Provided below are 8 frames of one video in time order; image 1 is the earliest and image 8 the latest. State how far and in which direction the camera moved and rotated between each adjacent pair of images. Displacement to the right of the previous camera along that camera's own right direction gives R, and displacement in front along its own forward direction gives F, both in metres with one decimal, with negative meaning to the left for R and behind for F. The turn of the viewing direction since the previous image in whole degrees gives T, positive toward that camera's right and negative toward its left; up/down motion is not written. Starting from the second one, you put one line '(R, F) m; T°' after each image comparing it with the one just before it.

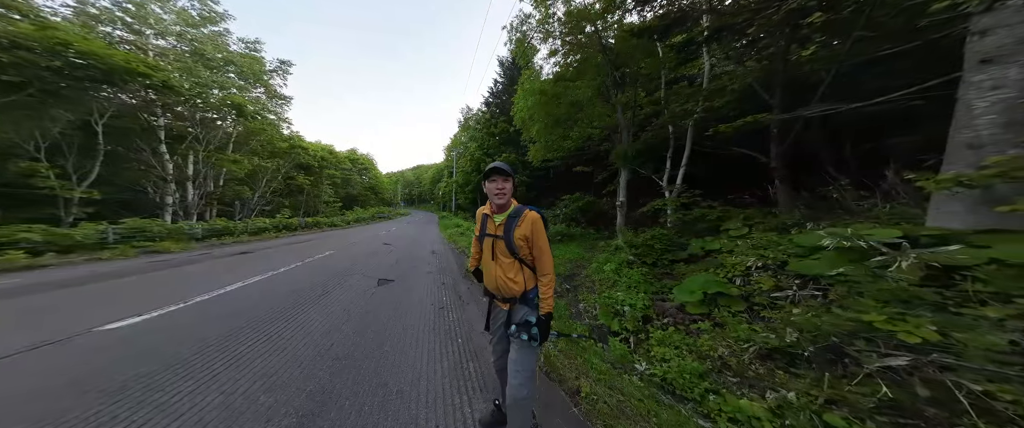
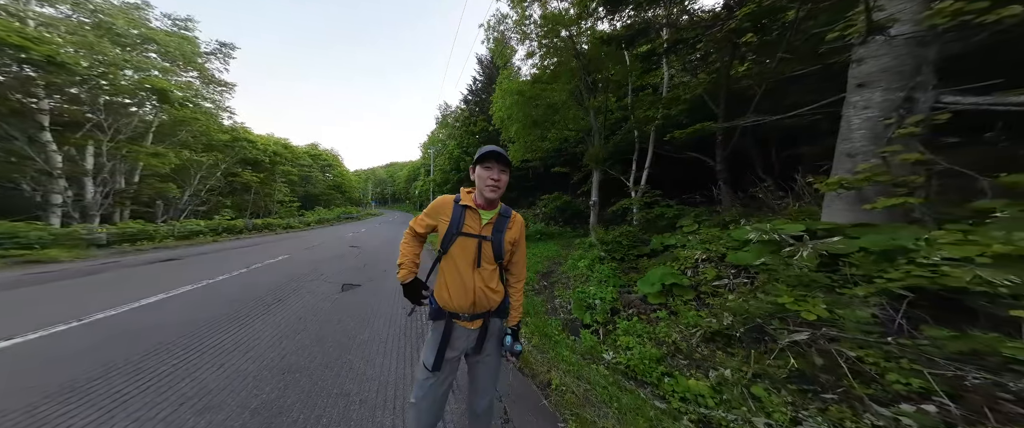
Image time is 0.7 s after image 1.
(+0.2, -0.2) m; +3°
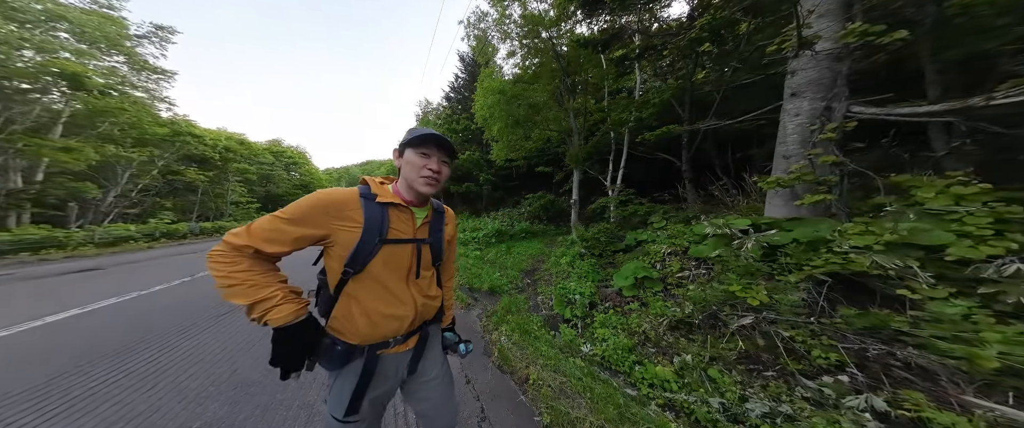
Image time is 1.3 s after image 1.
(+0.1, -0.1) m; +3°
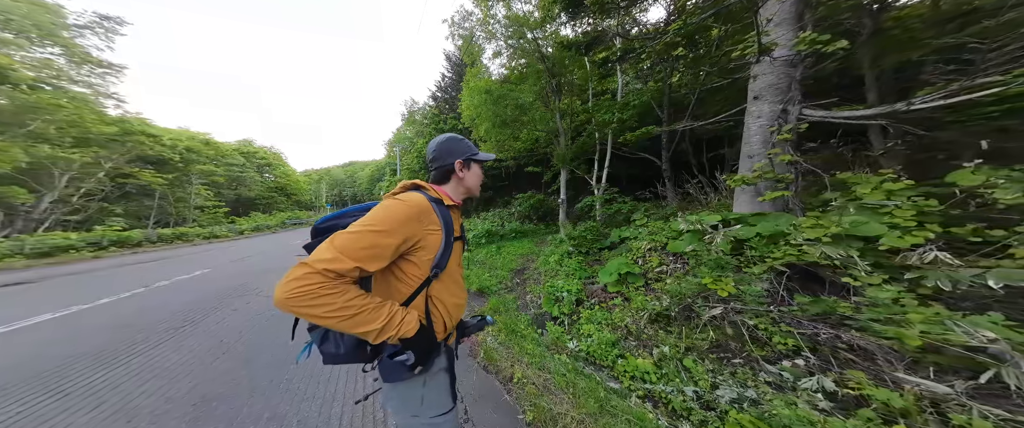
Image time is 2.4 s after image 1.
(+0.1, -0.1) m; +2°
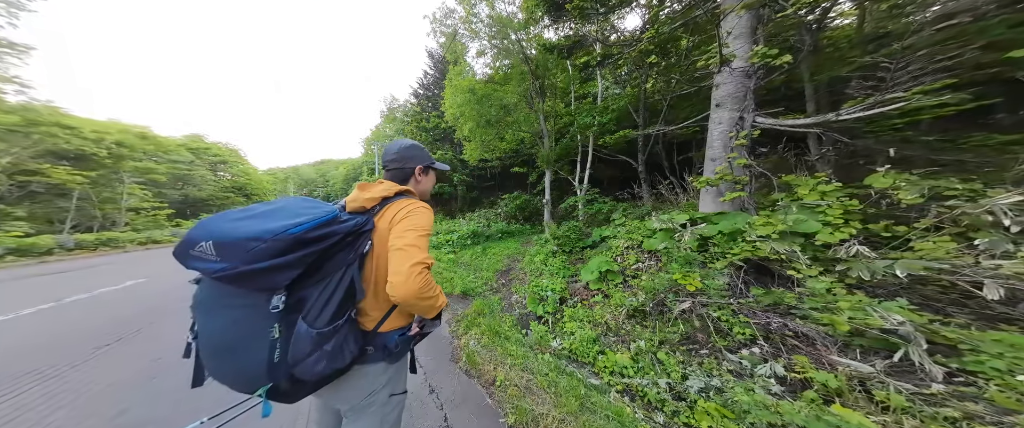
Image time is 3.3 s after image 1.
(+0.1, -0.1) m; +2°
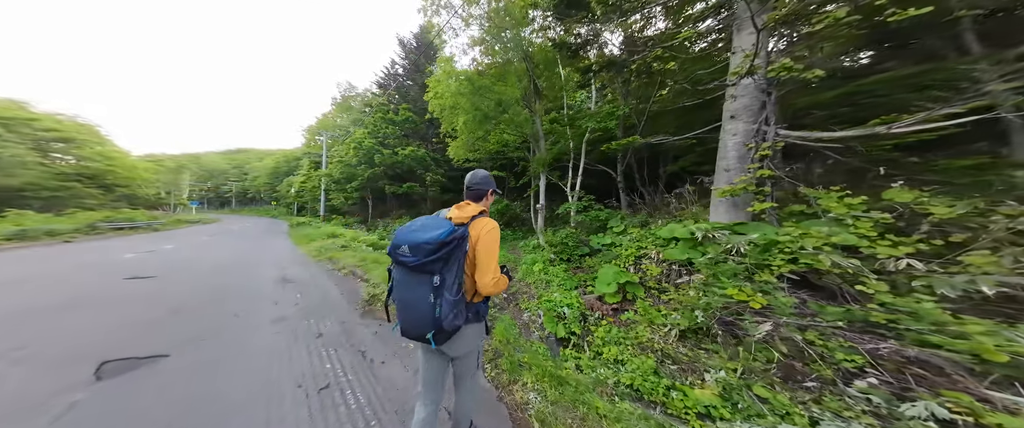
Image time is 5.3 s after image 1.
(-0.9, +0.6) m; +10°
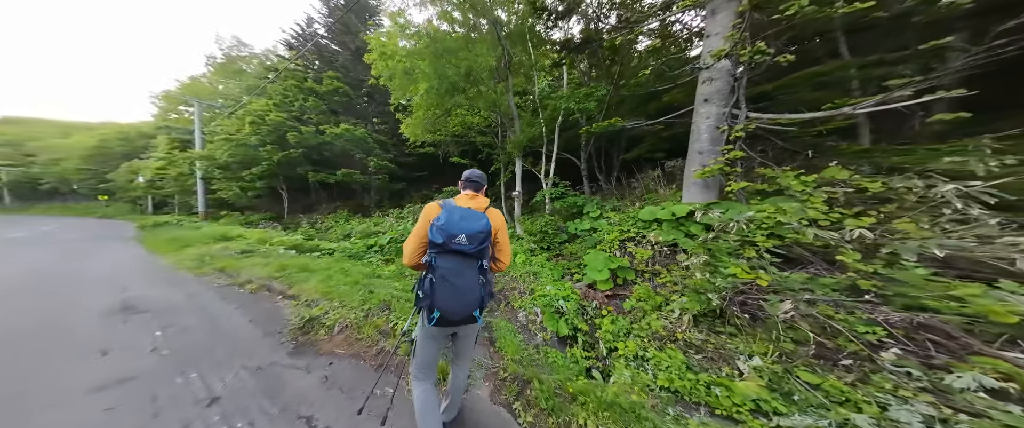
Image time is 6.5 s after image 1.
(-0.6, +0.7) m; +14°
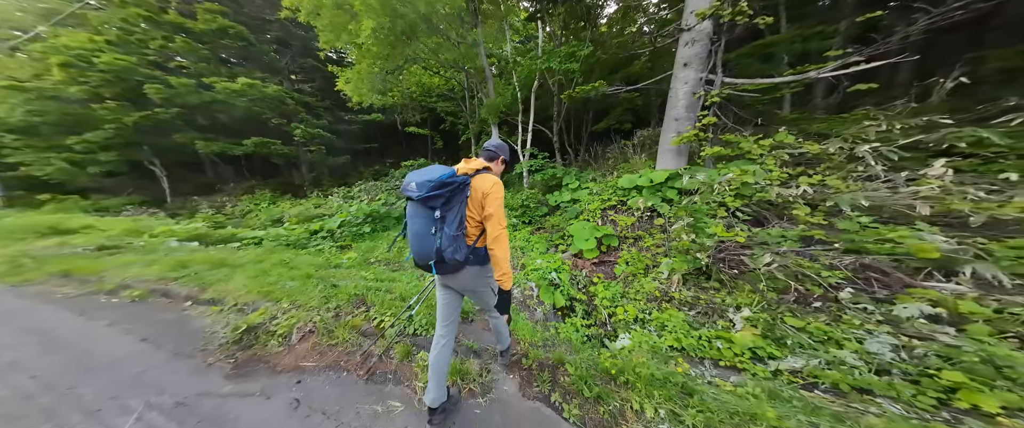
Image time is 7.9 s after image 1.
(-0.4, +0.4) m; +11°
